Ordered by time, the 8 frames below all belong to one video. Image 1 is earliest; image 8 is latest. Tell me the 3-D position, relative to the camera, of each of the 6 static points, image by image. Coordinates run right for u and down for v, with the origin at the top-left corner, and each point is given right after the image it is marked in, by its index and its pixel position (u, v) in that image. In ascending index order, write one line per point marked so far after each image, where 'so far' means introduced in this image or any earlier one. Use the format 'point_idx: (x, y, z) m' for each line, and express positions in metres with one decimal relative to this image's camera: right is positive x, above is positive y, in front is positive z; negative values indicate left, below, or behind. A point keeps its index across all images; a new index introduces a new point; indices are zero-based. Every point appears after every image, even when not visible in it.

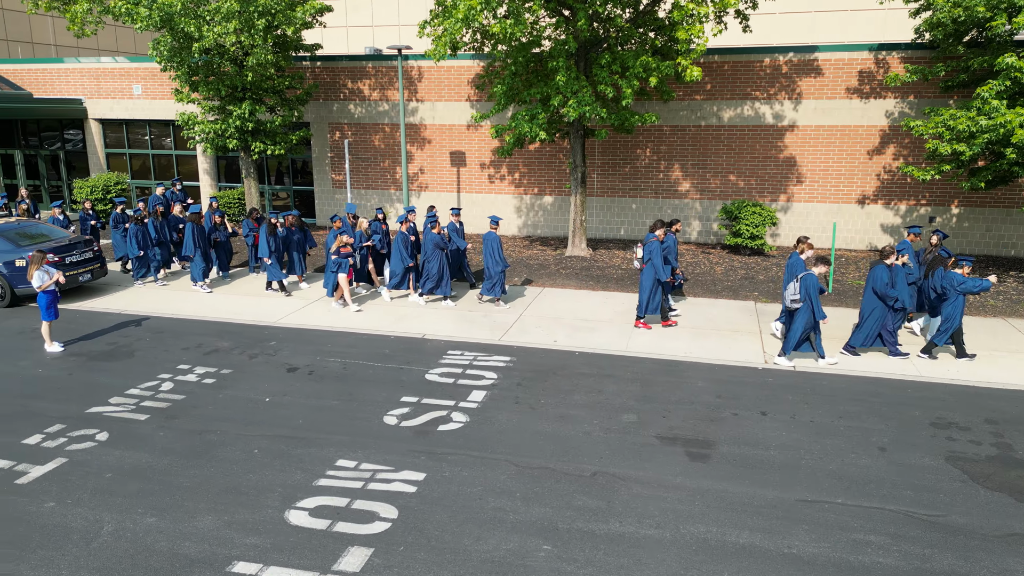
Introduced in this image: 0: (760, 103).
0: (+6.2, +4.6, +18.4) m
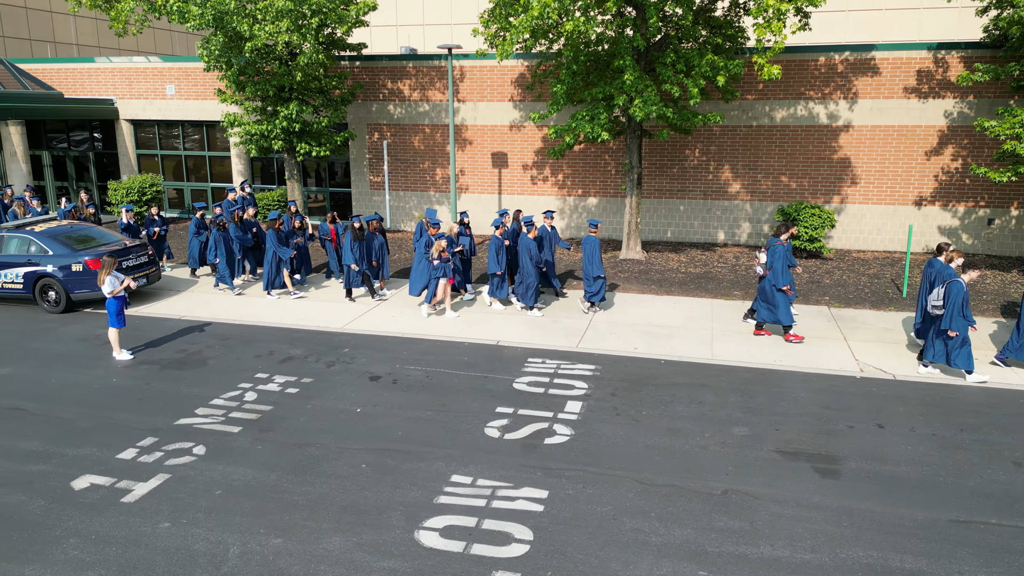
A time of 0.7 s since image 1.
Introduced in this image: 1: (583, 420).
0: (+7.4, +4.5, +18.1) m
1: (+0.8, -1.5, +8.3) m
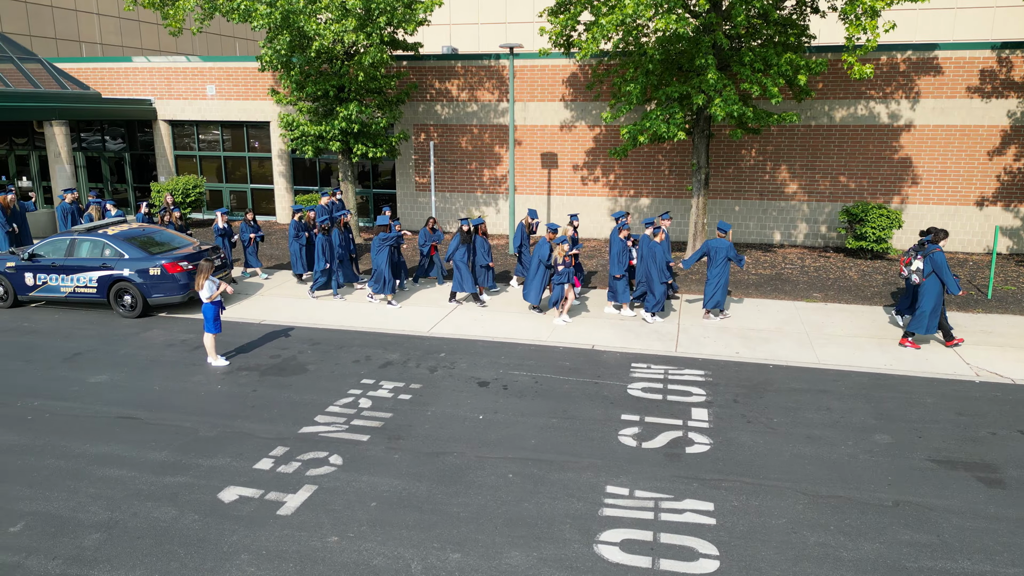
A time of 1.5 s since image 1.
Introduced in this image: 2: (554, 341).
0: (+8.7, +4.5, +17.9) m
1: (+2.2, -1.5, +8.1) m
2: (+0.6, -0.8, +11.2) m
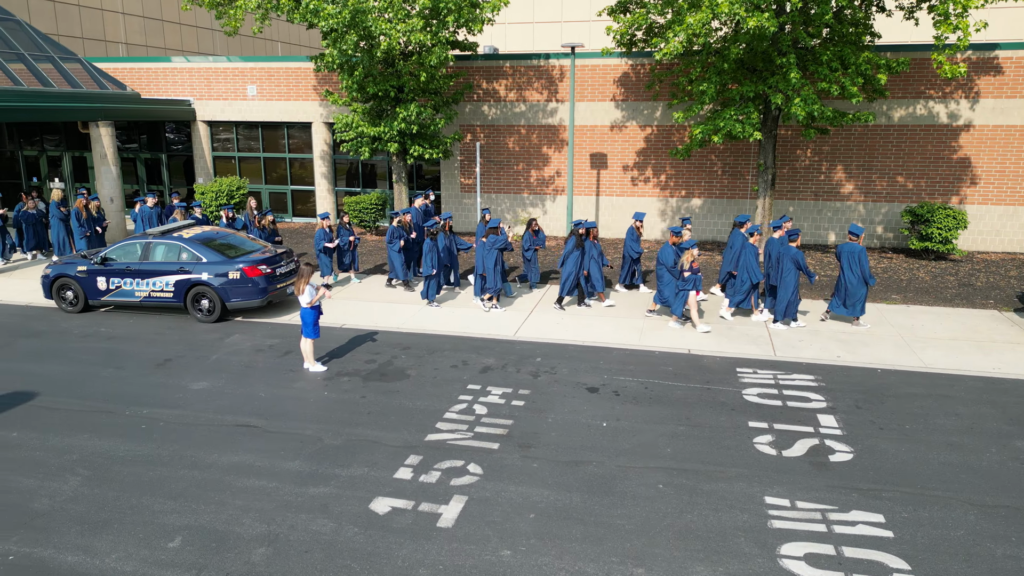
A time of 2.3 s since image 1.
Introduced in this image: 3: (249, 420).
0: (+10.1, +4.4, +17.8) m
1: (+3.6, -1.6, +7.9) m
2: (+2.0, -0.9, +11.1) m
3: (-3.0, -1.5, +8.4) m
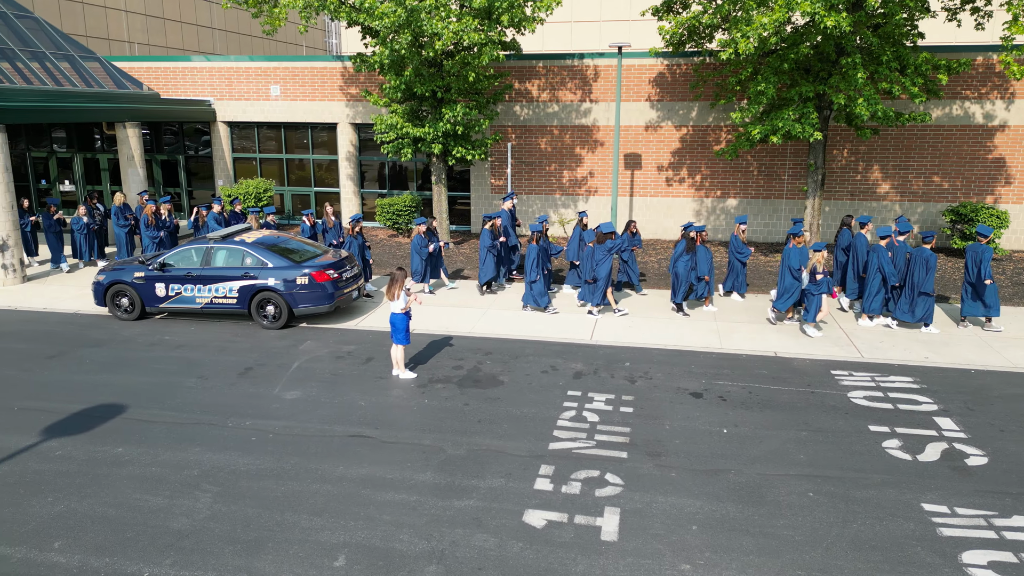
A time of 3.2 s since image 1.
0: (+11.1, +4.5, +17.9) m
1: (+4.9, -1.6, +7.9) m
2: (+3.2, -0.9, +11.0) m
3: (-1.7, -1.6, +8.2) m
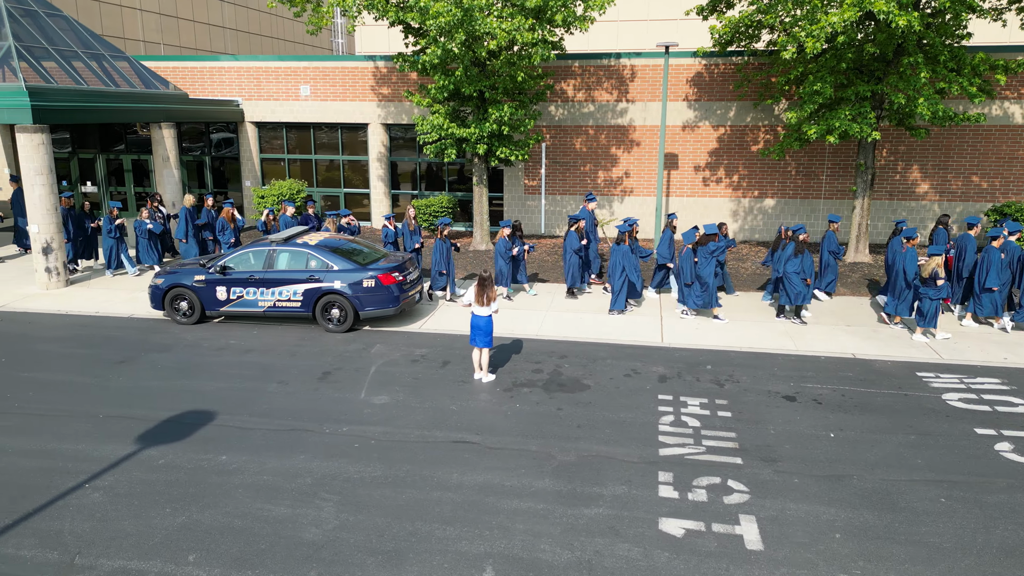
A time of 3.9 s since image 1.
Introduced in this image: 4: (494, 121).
0: (+12.1, +4.5, +17.9) m
1: (+6.1, -1.6, +7.8) m
2: (+4.3, -0.9, +10.9) m
3: (-0.5, -1.6, +8.0) m
4: (-0.4, +3.6, +16.0) m
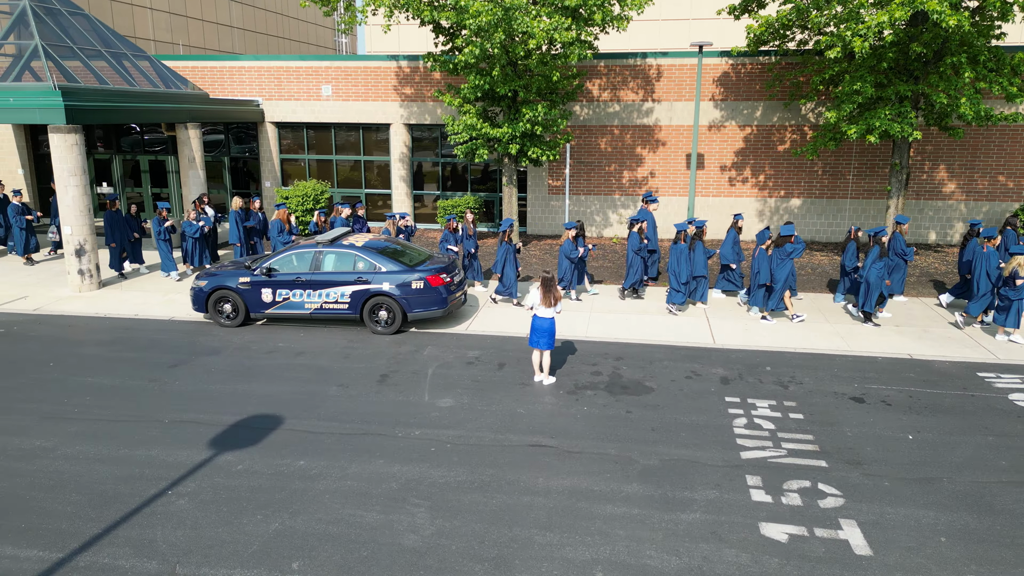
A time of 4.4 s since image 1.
0: (+12.8, +4.5, +18.0) m
1: (+6.9, -1.6, +7.8) m
2: (+5.1, -0.9, +10.9) m
3: (+0.3, -1.6, +7.9) m
4: (+0.3, +3.6, +15.9) m
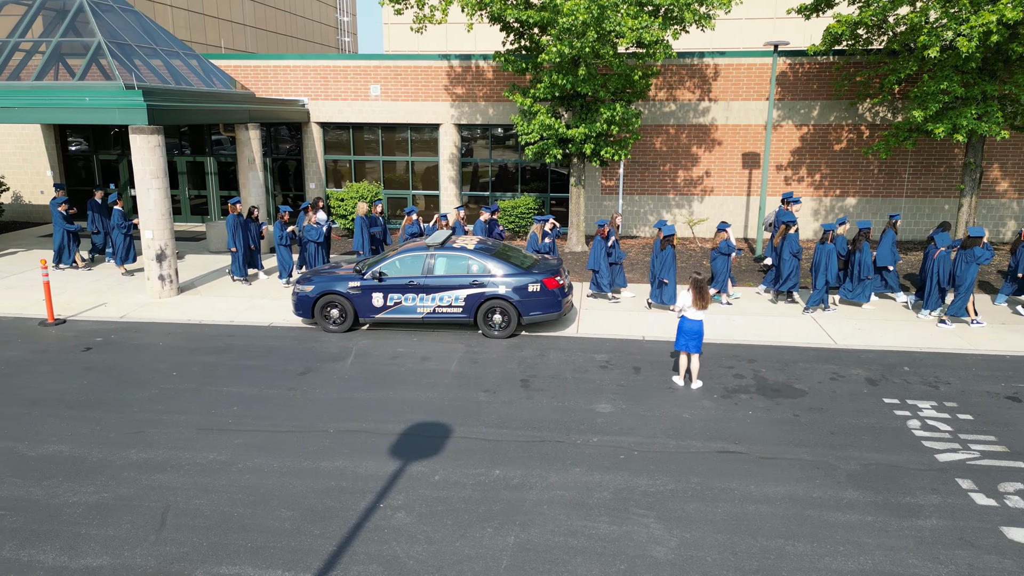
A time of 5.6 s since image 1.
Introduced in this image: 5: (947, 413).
0: (+14.3, +4.6, +18.3) m
1: (+8.8, -1.6, +8.0) m
2: (+7.0, -0.9, +10.9) m
3: (+2.2, -1.7, +7.8) m
4: (+2.0, +3.6, +15.8) m
5: (+5.0, -1.5, +8.7) m
